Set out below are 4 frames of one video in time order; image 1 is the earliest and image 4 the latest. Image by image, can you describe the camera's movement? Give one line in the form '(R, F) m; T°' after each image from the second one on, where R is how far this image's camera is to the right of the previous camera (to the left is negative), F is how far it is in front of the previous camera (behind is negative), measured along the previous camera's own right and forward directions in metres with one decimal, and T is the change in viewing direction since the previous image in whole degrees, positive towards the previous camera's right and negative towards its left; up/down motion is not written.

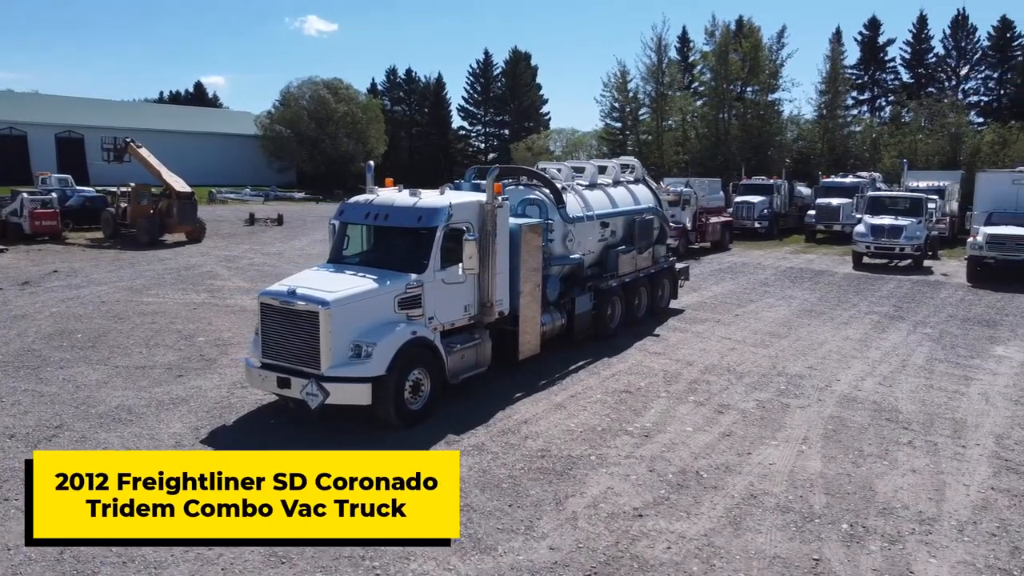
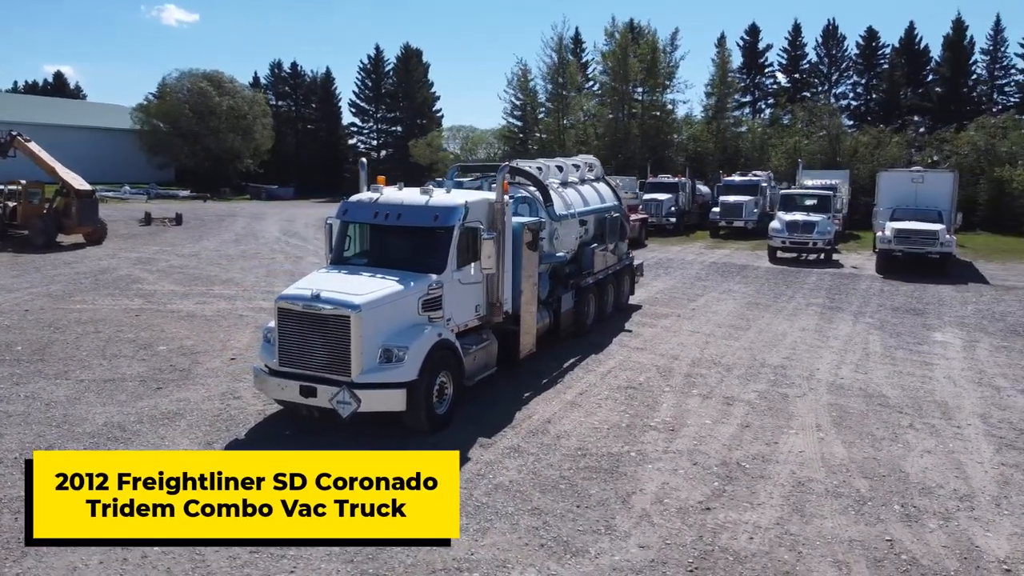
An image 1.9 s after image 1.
(-1.5, +0.2) m; +9°
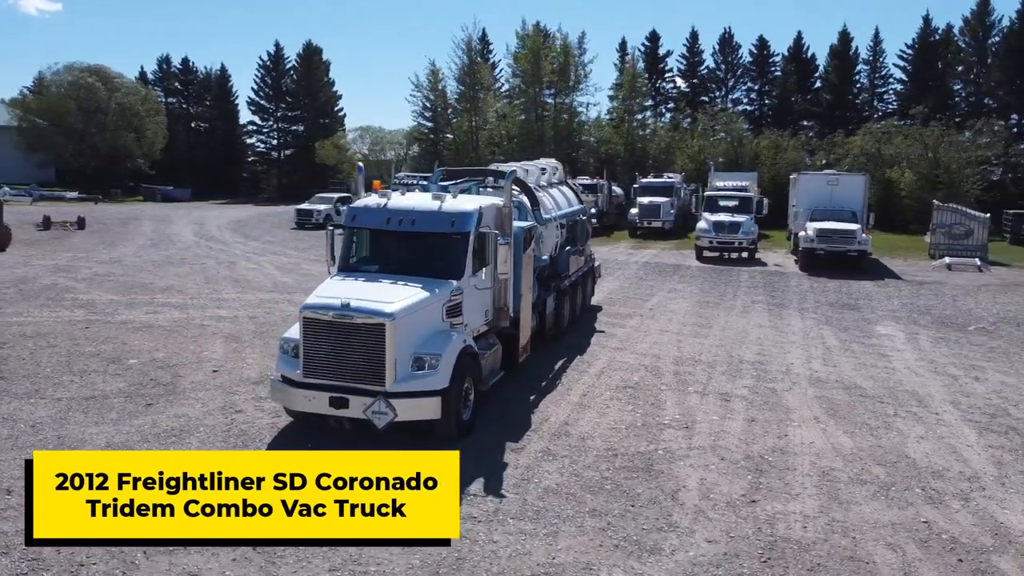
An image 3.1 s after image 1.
(-1.3, 0.0) m; +8°
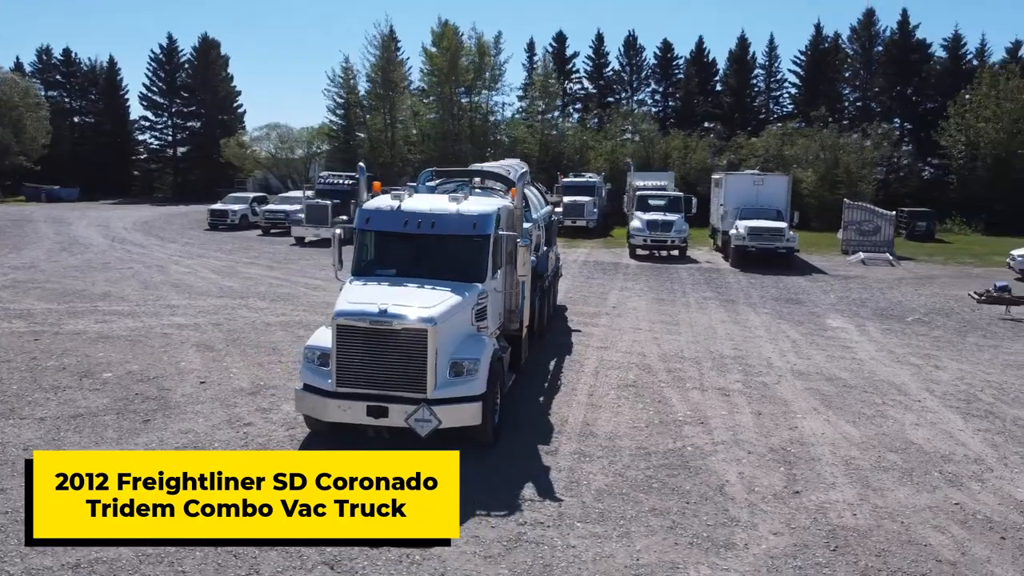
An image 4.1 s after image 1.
(-1.4, +0.1) m; +8°
